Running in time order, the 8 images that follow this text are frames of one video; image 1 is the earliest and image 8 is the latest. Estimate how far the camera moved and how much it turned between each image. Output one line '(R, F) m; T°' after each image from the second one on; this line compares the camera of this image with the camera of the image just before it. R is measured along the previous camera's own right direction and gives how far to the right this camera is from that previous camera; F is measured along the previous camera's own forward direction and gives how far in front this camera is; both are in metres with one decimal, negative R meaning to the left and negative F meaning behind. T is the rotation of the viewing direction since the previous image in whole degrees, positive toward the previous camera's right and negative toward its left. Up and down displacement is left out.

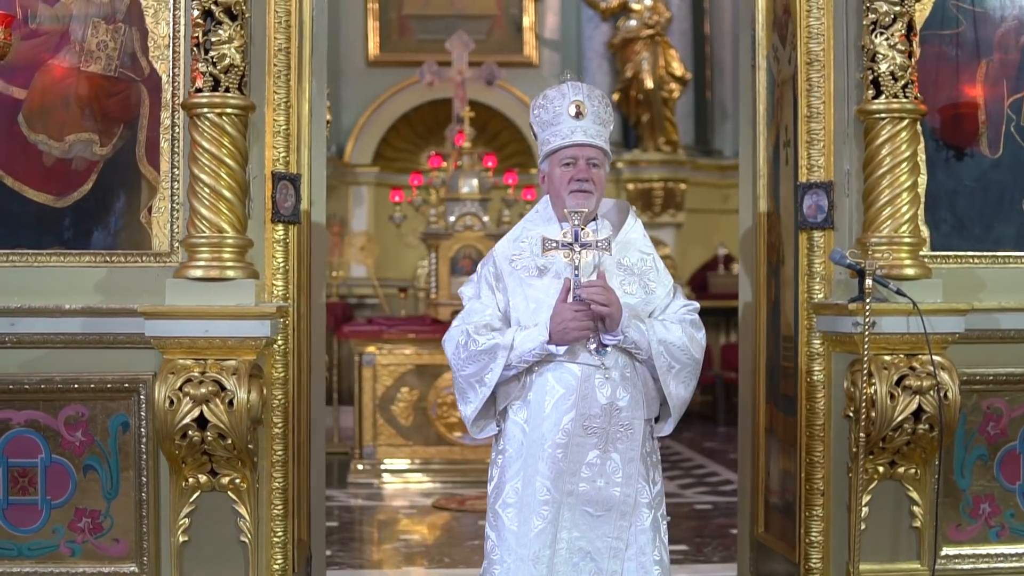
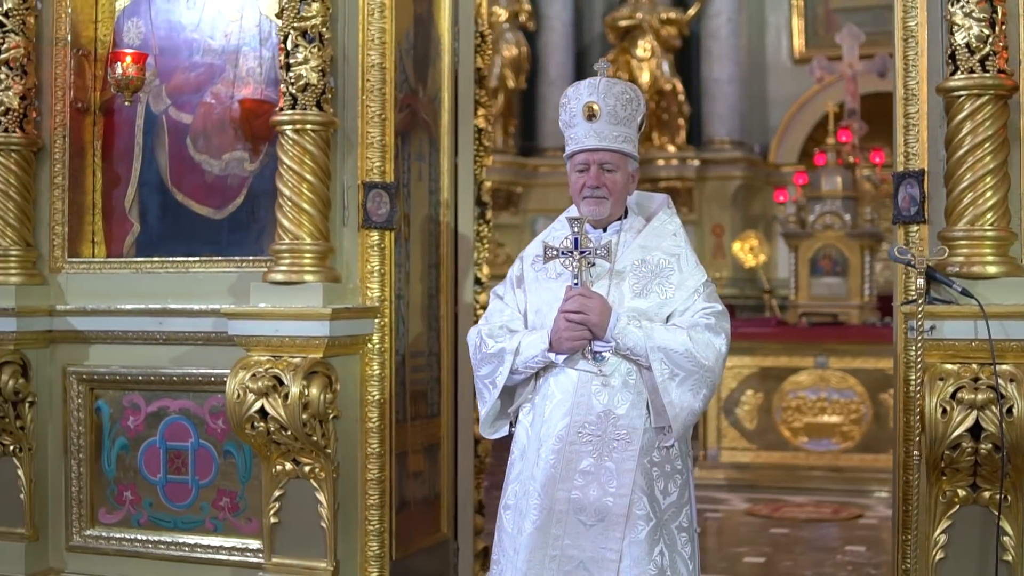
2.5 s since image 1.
(+1.6, +0.3) m; -24°
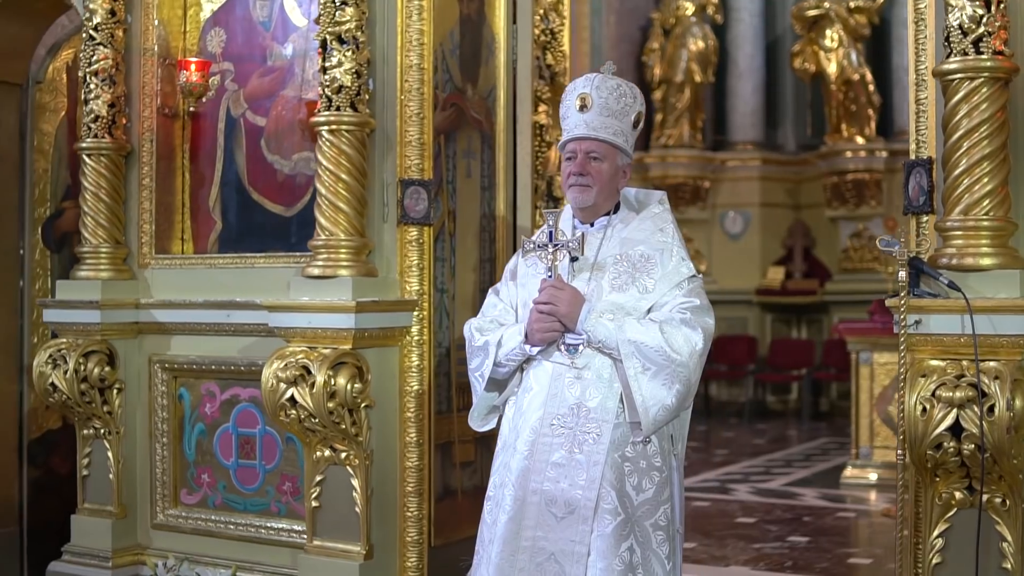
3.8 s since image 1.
(+0.8, 0.0) m; -11°
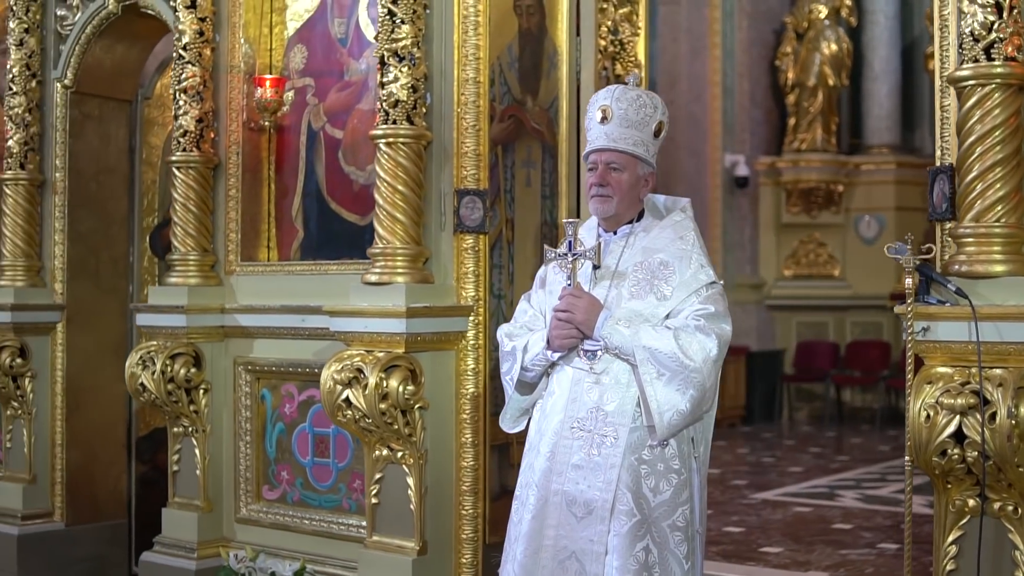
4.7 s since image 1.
(+0.4, -0.1) m; -7°
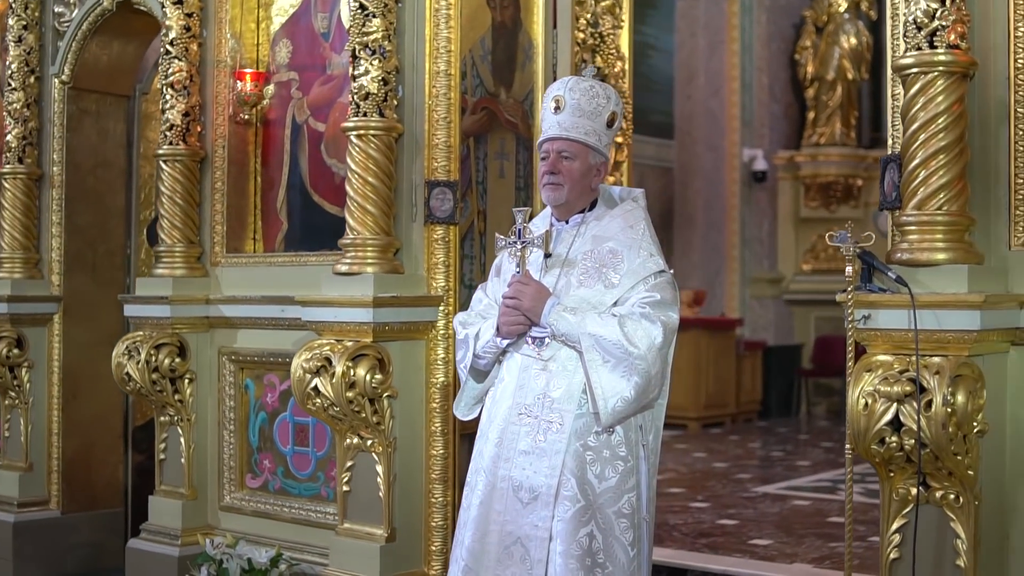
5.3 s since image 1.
(+0.3, 0.0) m; -2°
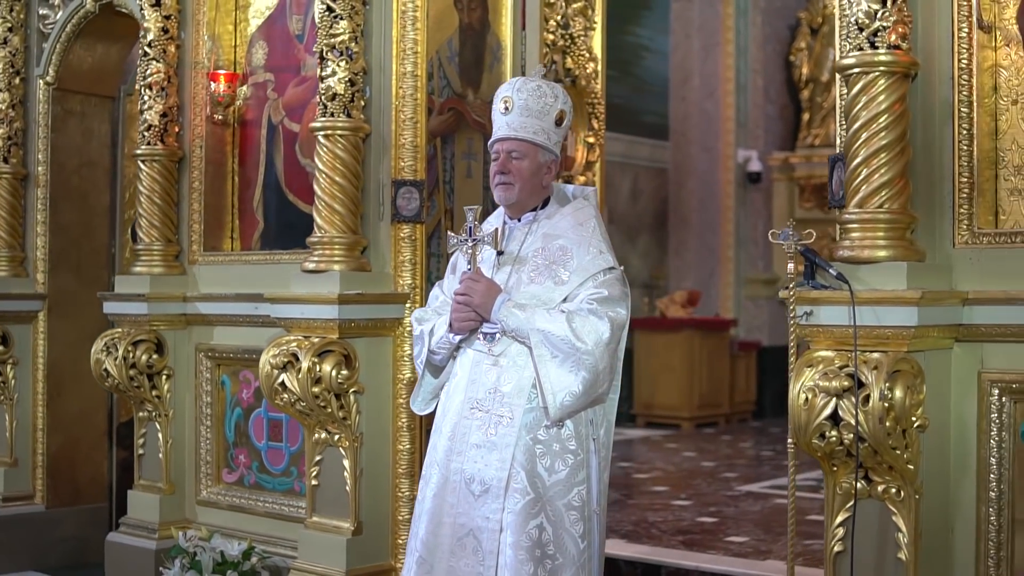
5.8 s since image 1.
(+0.2, -0.1) m; -1°
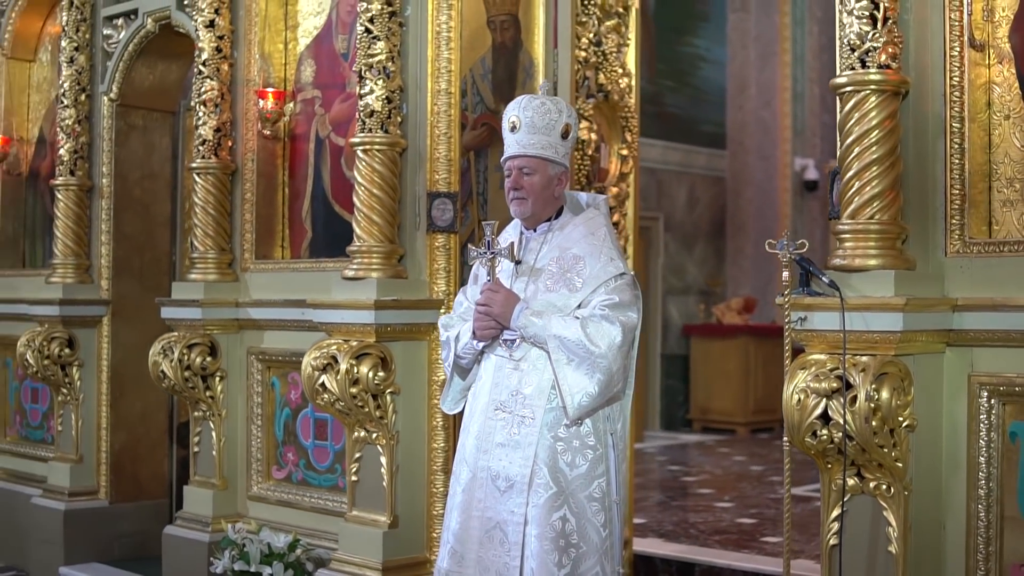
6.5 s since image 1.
(+0.2, -0.3) m; -3°
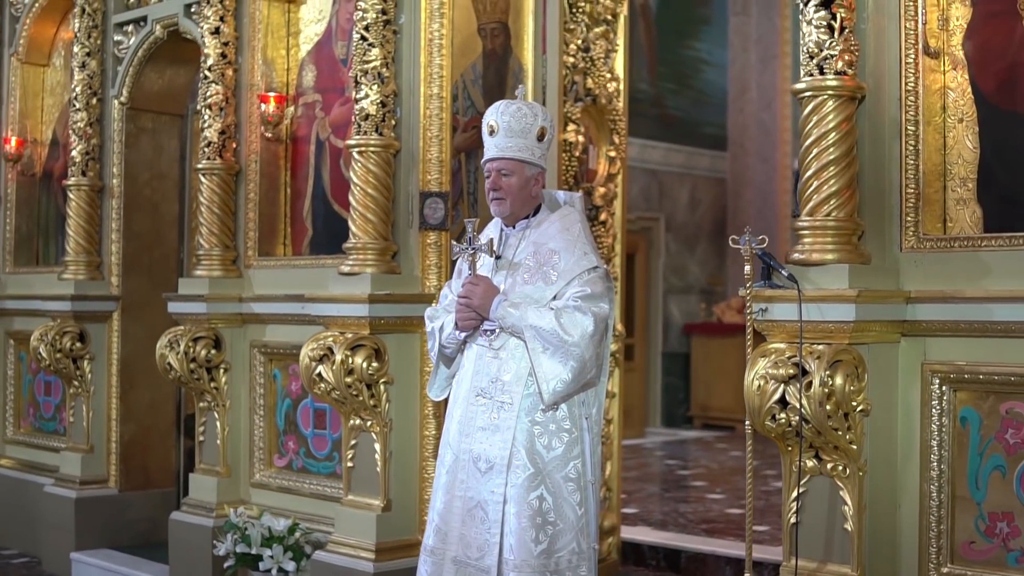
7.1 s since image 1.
(+0.1, -0.3) m; -1°
